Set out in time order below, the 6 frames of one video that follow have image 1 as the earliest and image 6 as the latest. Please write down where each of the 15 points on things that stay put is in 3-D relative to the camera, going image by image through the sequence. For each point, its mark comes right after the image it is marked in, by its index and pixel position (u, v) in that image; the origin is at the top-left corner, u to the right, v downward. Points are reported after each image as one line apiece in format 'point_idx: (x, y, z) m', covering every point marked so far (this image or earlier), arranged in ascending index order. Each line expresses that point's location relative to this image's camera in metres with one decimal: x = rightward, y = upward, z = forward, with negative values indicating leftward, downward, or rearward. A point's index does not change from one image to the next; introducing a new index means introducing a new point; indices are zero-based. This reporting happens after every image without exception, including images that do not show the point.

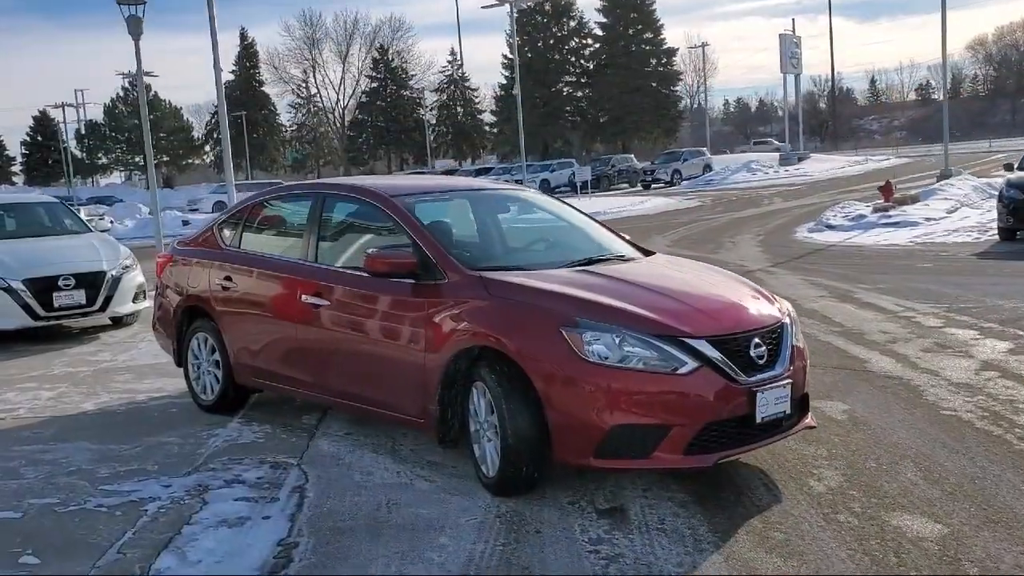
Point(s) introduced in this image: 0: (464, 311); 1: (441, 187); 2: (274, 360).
0: (-0.2, -0.1, +4.8) m
1: (-0.4, +0.6, +6.1) m
2: (-1.5, -0.5, +6.1) m
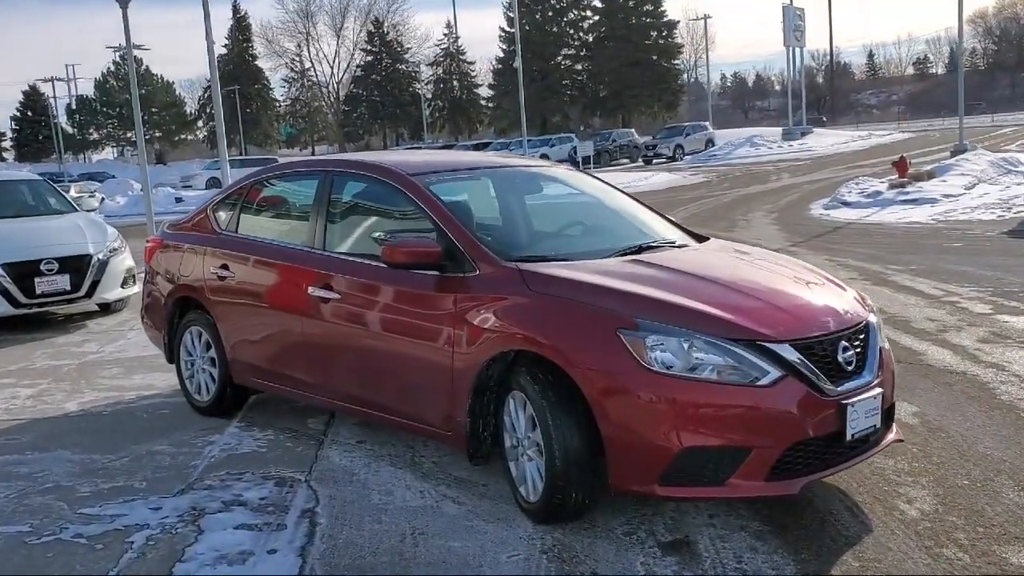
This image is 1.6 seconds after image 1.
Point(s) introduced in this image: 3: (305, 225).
0: (0.0, -0.1, +4.1) m
1: (-0.3, +0.7, +5.4) m
2: (-1.3, -0.4, +5.5) m
3: (-1.2, +0.3, +5.4) m
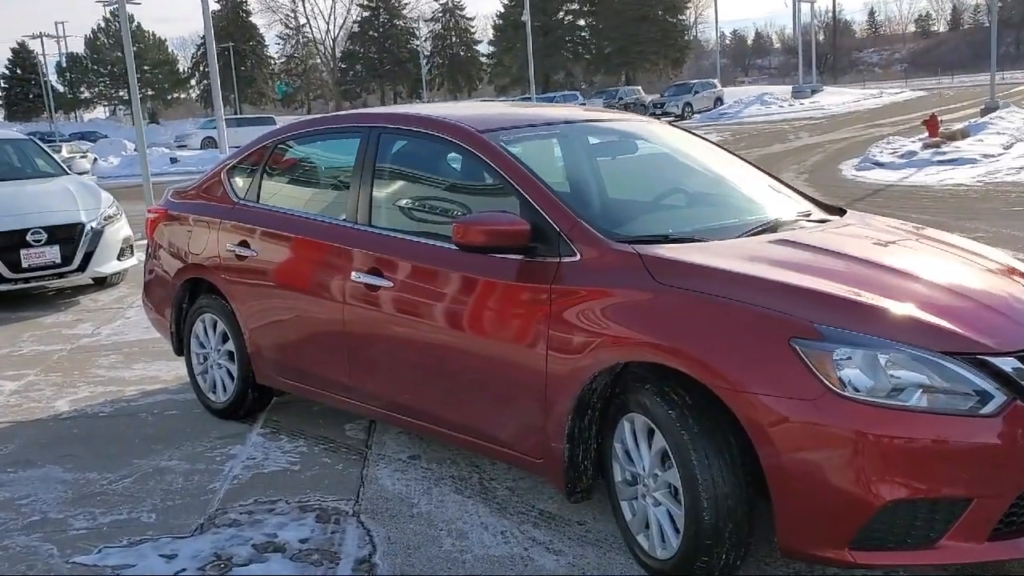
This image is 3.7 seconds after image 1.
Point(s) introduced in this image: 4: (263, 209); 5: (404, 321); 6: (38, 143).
0: (+0.3, -0.1, +3.2) m
1: (+0.1, +0.8, +4.4) m
2: (-1.0, -0.3, +4.6) m
3: (-0.8, +0.4, +4.4) m
4: (-1.2, +0.4, +4.8) m
5: (-0.4, -0.1, +3.9) m
6: (-4.8, +1.5, +9.9) m
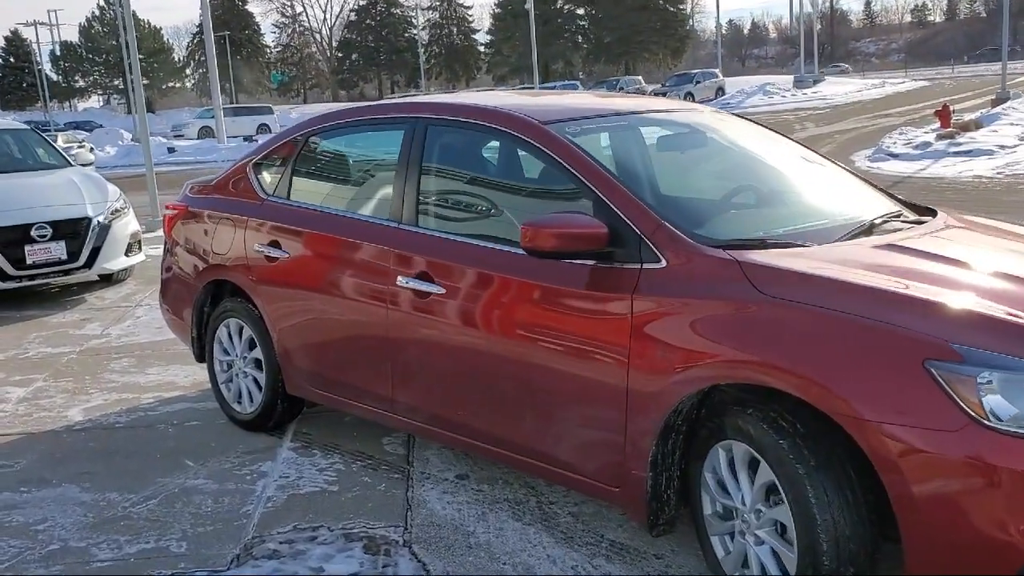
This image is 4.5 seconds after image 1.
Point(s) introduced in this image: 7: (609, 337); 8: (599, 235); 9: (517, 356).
0: (+0.6, -0.1, +2.8) m
1: (+0.3, +0.8, +4.1) m
2: (-0.7, -0.3, +4.2) m
3: (-0.6, +0.4, +4.1) m
4: (-1.0, +0.4, +4.5) m
5: (-0.2, -0.2, +3.6) m
6: (-4.6, +1.5, +9.5) m
7: (+0.3, -0.2, +3.1) m
8: (+0.3, +0.2, +3.1) m
9: (0.0, -0.2, +3.4) m
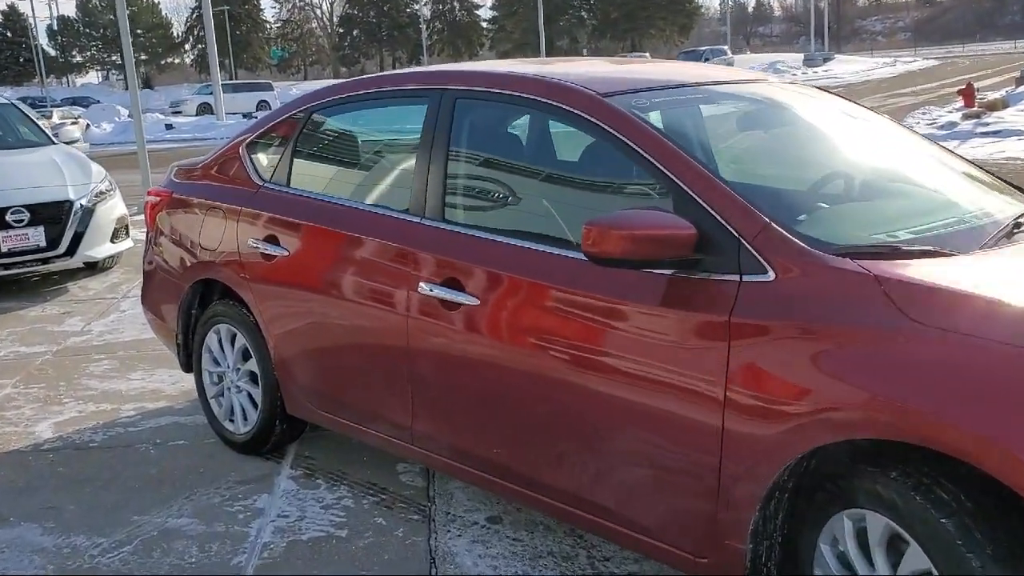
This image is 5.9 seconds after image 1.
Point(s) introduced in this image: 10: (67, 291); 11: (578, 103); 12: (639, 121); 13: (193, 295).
0: (+0.7, -0.1, +2.2) m
1: (+0.5, +0.7, +3.4) m
2: (-0.6, -0.4, +3.6) m
3: (-0.4, +0.4, +3.4) m
4: (-0.8, +0.4, +3.8) m
5: (-0.1, -0.2, +2.9) m
6: (-4.4, +1.6, +8.8) m
7: (+0.5, -0.2, +2.5) m
8: (+0.4, +0.1, +2.4) m
9: (+0.2, -0.3, +2.7) m
10: (-3.3, 0.0, +7.4) m
11: (+0.2, +0.5, +2.9) m
12: (+0.4, +0.5, +2.8) m
13: (-1.4, 0.0, +4.3) m
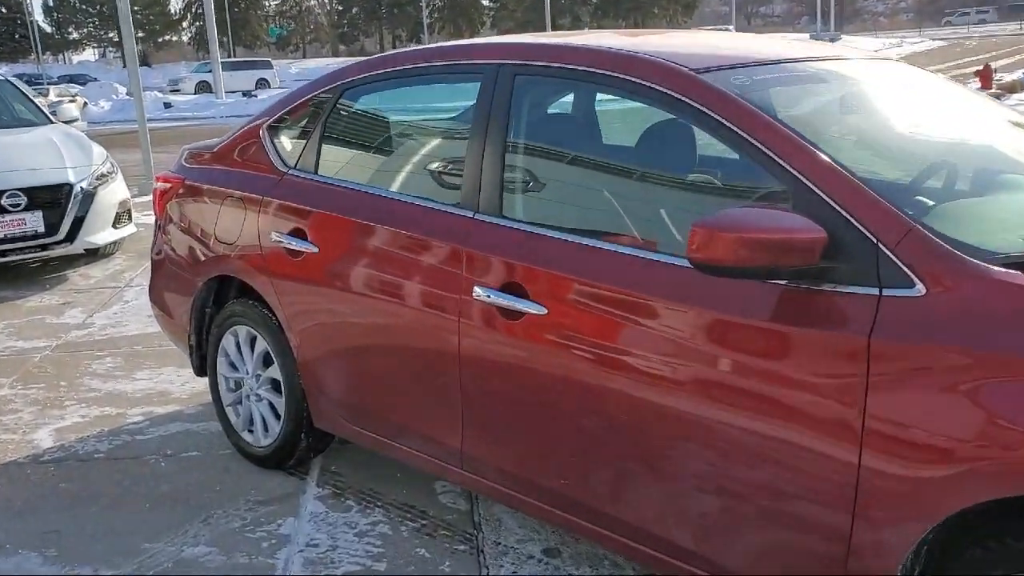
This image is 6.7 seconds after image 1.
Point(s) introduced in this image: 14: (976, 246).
0: (+0.9, -0.2, +1.8) m
1: (+0.7, +0.7, +3.0) m
2: (-0.4, -0.4, +3.2) m
3: (-0.2, +0.4, +3.0) m
4: (-0.7, +0.4, +3.4) m
5: (+0.1, -0.2, +2.6) m
6: (-4.2, +1.7, +8.4) m
7: (+0.6, -0.2, +2.1) m
8: (+0.6, +0.1, +2.0) m
9: (+0.4, -0.3, +2.4) m
10: (-3.2, +0.1, +7.0) m
11: (+0.4, +0.5, +2.5) m
12: (+0.6, +0.4, +2.4) m
13: (-1.2, 0.0, +3.9) m
14: (+1.0, +0.1, +2.1) m
